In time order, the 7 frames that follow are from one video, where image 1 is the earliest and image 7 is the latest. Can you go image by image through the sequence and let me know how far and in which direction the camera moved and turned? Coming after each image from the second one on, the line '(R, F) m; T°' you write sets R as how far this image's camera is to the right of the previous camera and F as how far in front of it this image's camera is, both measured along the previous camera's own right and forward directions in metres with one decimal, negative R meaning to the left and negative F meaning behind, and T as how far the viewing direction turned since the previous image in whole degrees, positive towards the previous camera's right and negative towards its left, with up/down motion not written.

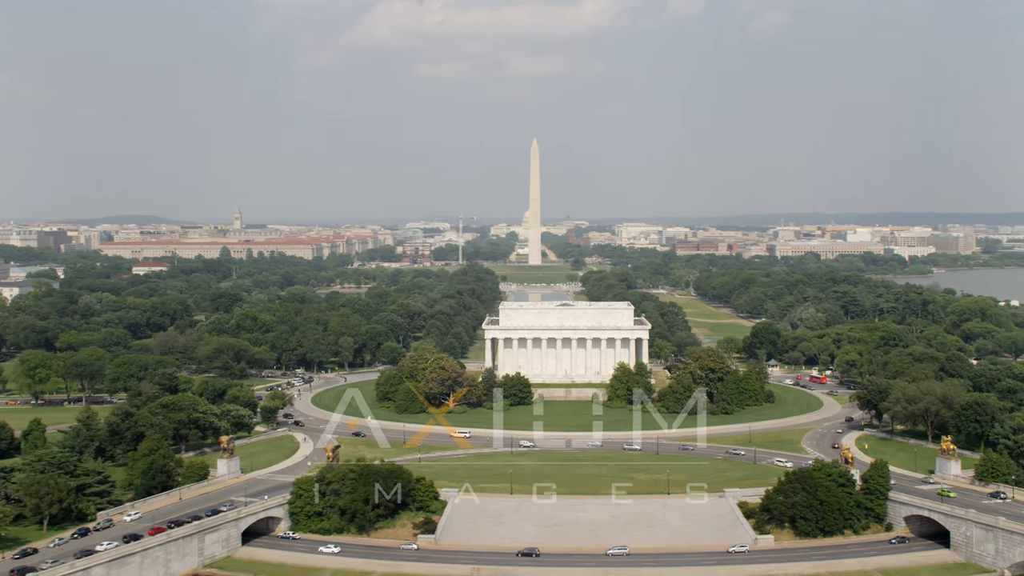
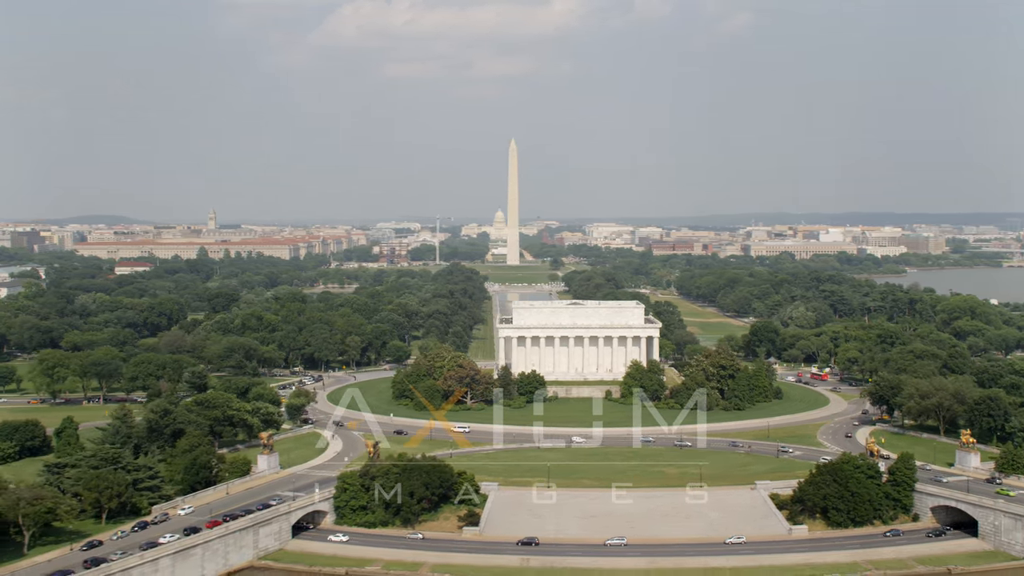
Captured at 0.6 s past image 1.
(-2.2, -1.0) m; +1°
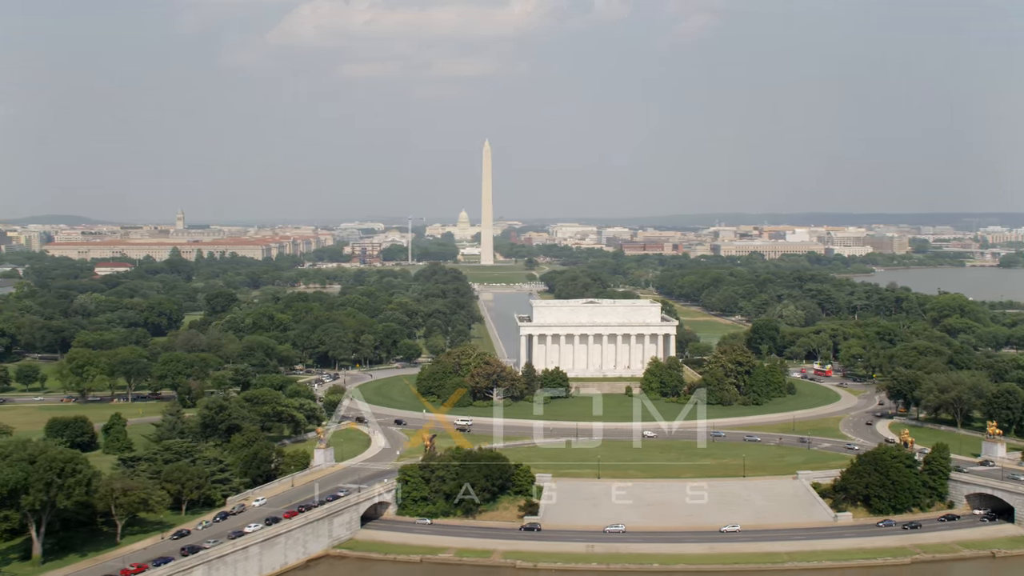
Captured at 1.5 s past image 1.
(-3.0, -1.5) m; +2°
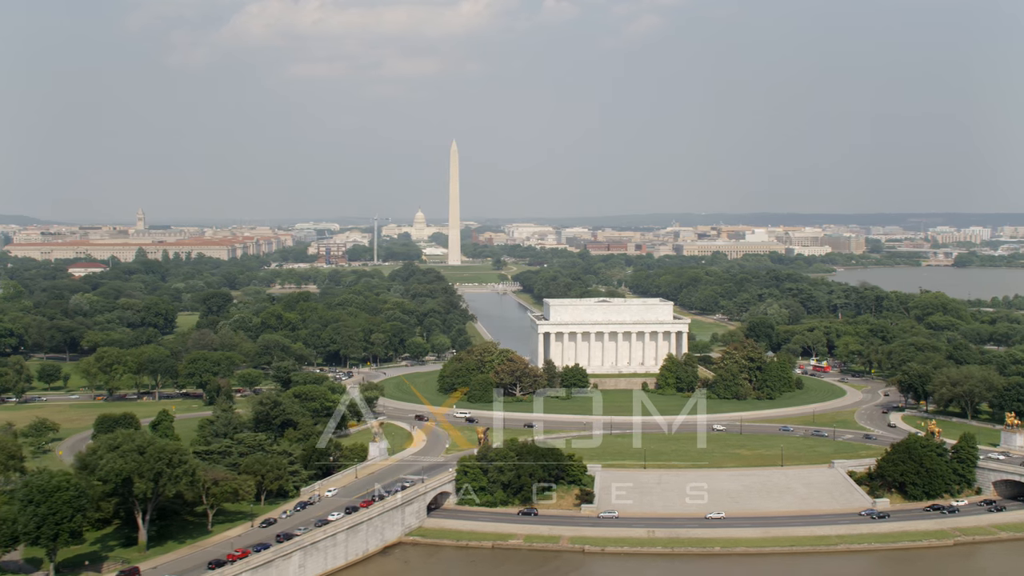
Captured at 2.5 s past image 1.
(-3.4, -1.8) m; +2°
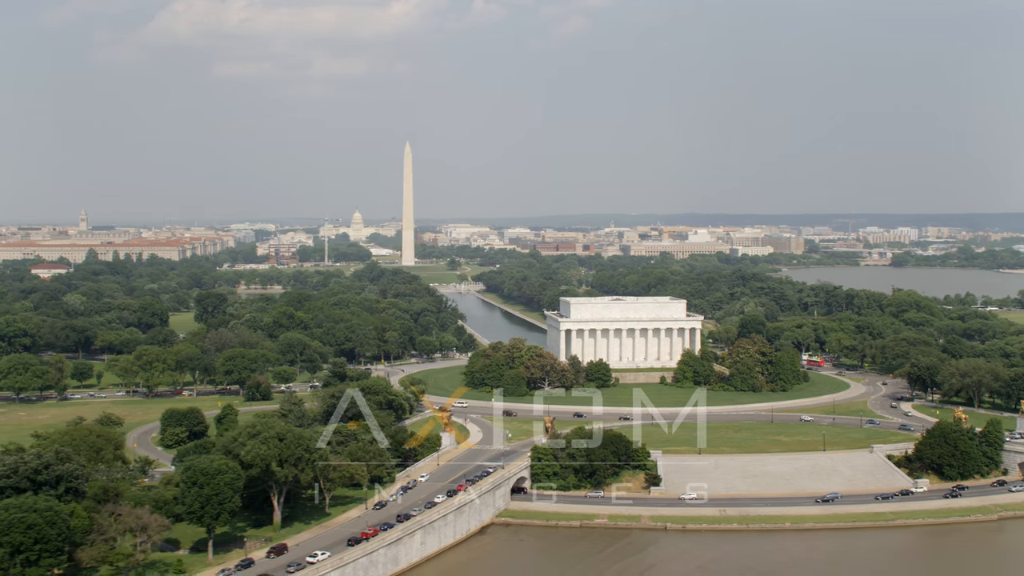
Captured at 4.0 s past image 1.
(-4.9, -2.8) m; +3°
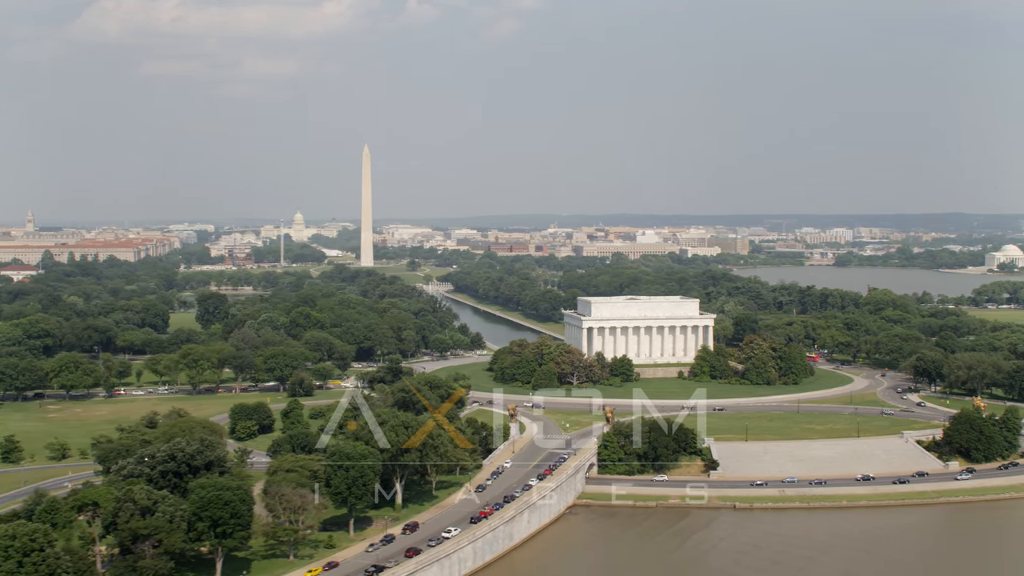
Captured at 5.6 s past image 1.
(-5.0, -3.4) m; +3°
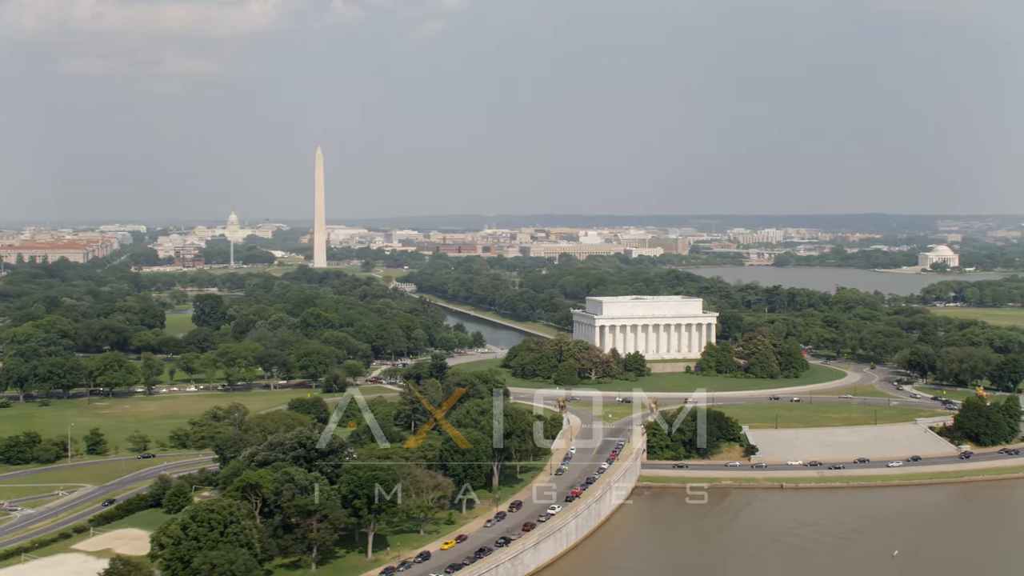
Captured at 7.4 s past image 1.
(-5.2, -3.8) m; +3°
